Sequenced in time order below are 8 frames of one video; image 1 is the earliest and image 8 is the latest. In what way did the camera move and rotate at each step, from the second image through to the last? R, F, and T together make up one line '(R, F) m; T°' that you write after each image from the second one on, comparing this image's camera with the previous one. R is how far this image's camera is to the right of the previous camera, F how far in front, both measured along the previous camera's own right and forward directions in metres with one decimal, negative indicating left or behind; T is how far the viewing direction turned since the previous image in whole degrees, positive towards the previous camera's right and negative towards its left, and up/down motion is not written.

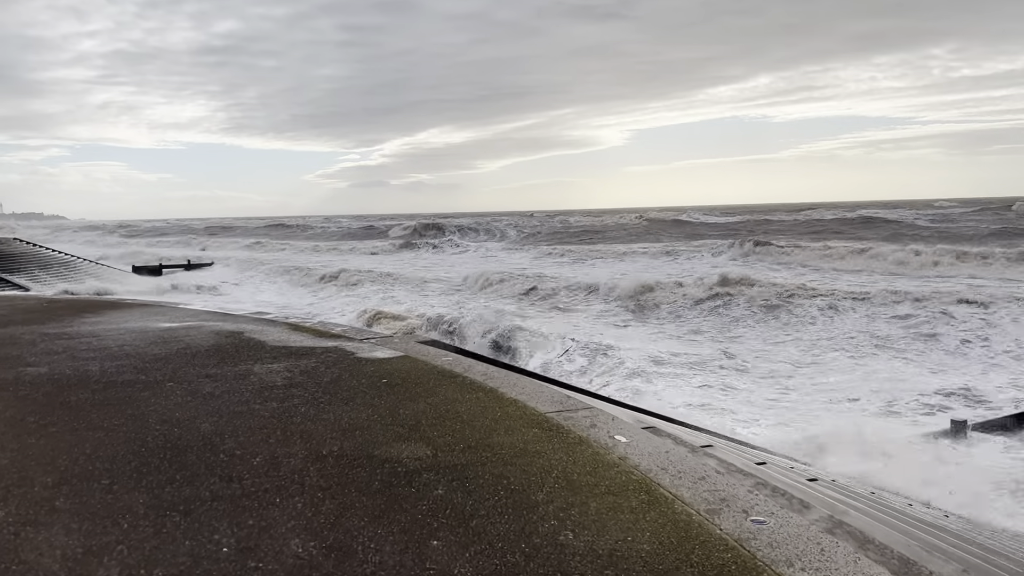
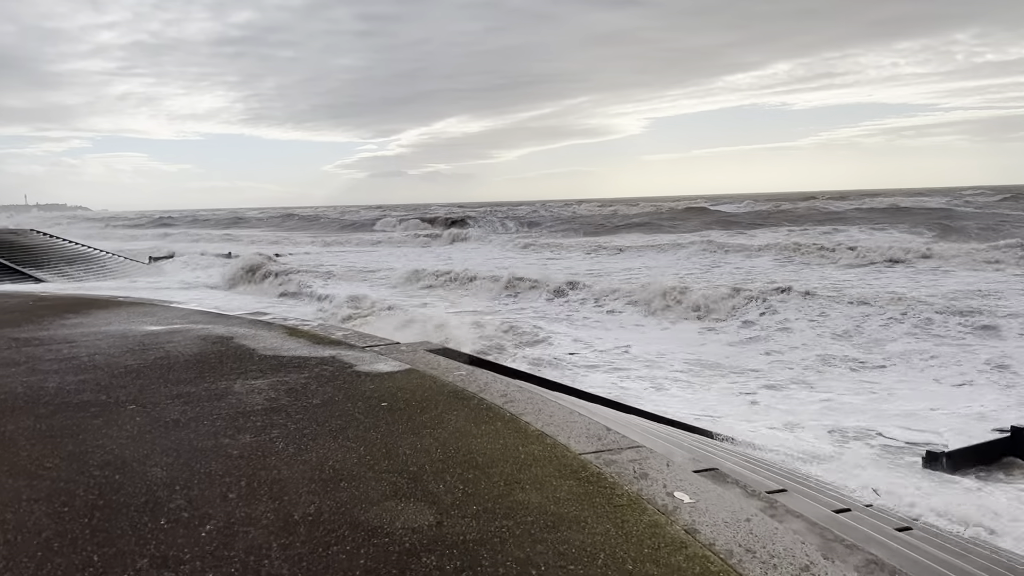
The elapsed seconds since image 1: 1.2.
(0.0, +0.8) m; -1°
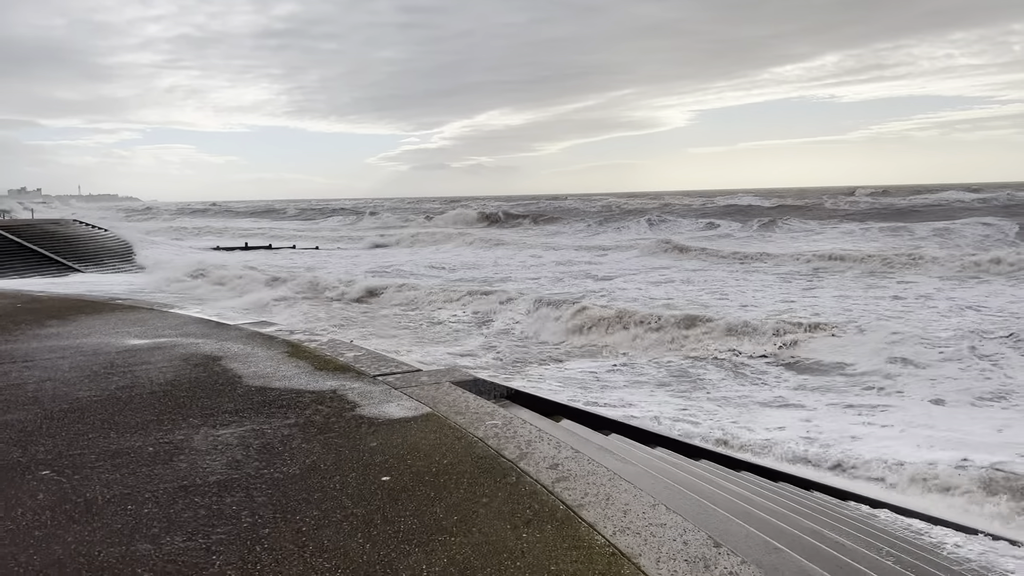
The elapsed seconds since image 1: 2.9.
(-0.1, +1.2) m; -3°
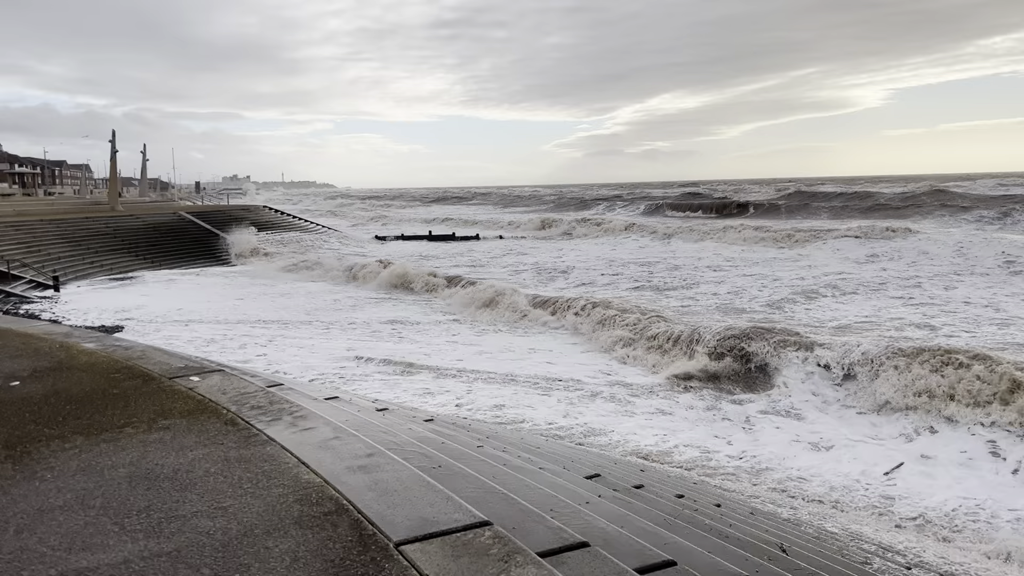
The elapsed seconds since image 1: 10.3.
(+1.3, +2.2) m; -12°
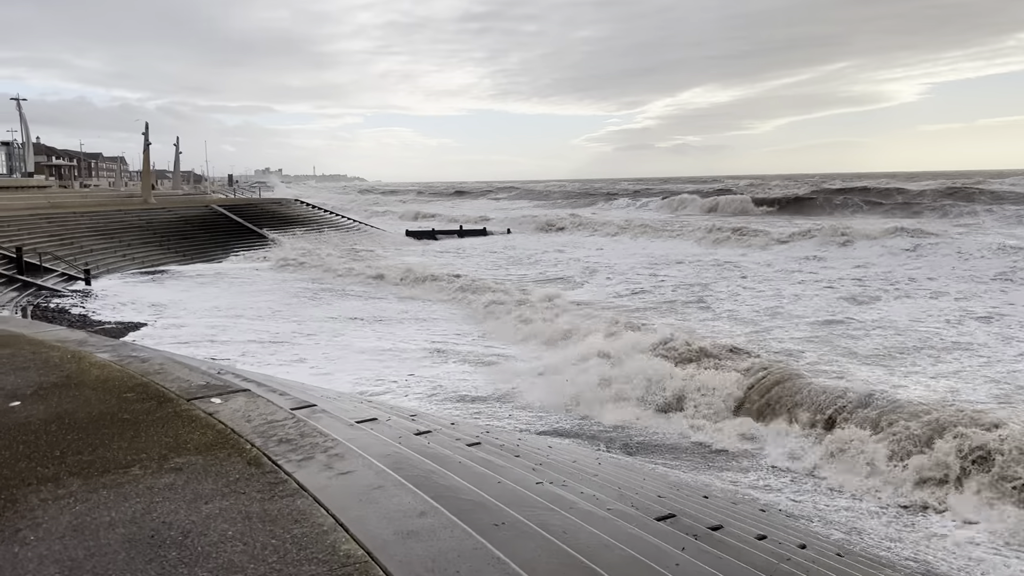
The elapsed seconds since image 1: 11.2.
(-0.1, +0.5) m; -2°
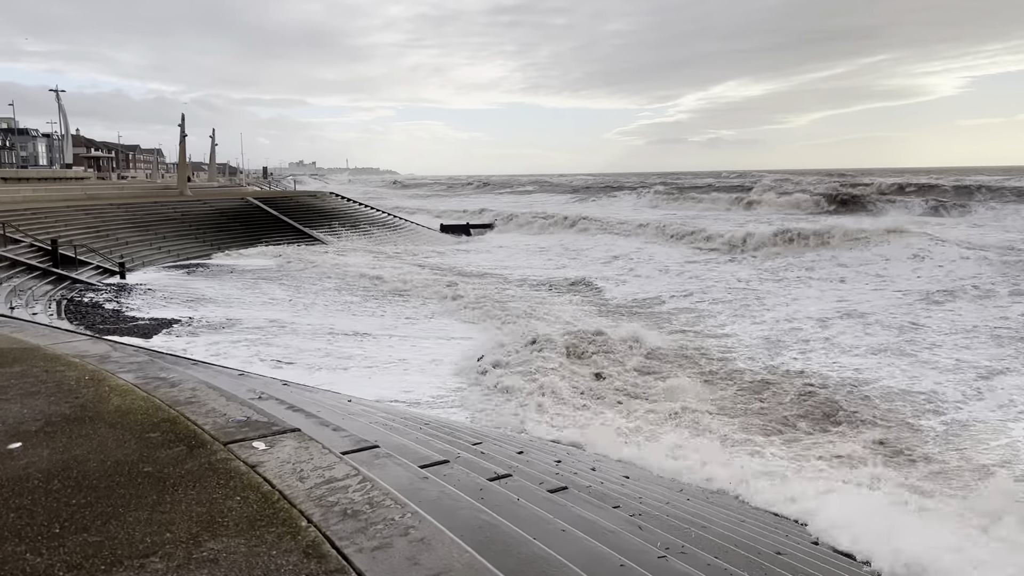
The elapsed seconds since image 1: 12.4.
(-0.3, +0.6) m; -2°
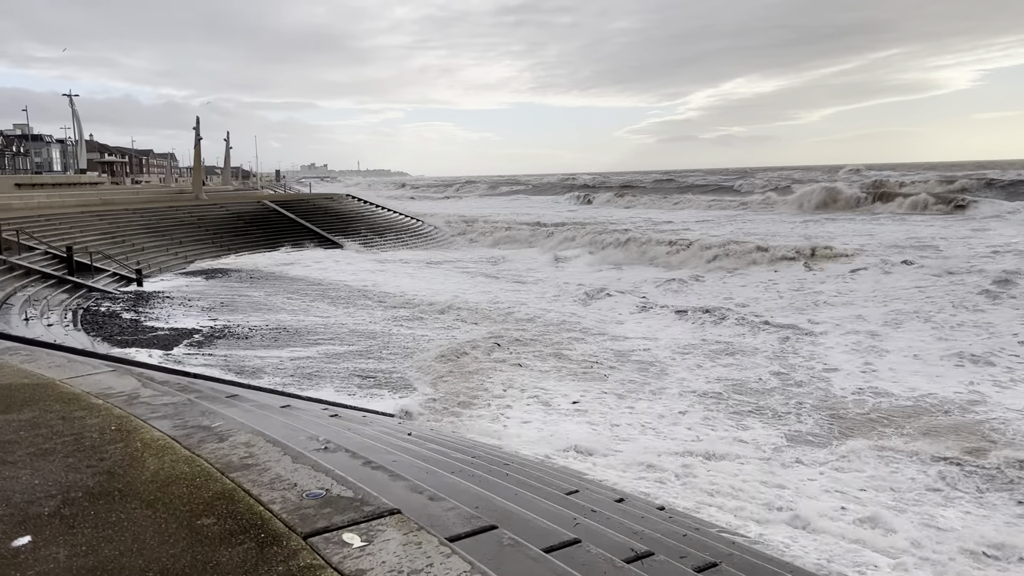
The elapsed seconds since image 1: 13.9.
(-0.4, +0.7) m; -1°
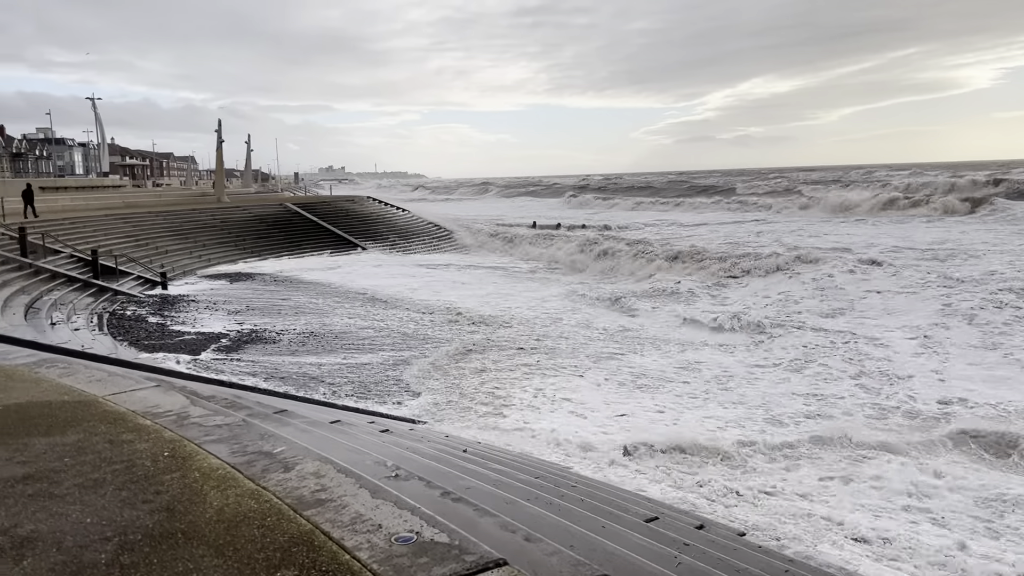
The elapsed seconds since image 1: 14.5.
(-0.2, +0.3) m; -1°
